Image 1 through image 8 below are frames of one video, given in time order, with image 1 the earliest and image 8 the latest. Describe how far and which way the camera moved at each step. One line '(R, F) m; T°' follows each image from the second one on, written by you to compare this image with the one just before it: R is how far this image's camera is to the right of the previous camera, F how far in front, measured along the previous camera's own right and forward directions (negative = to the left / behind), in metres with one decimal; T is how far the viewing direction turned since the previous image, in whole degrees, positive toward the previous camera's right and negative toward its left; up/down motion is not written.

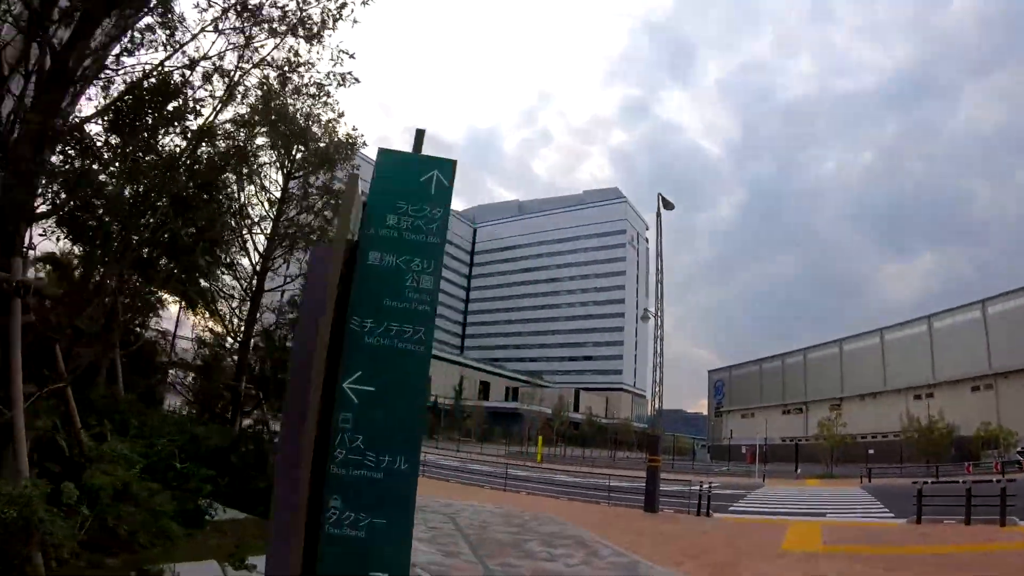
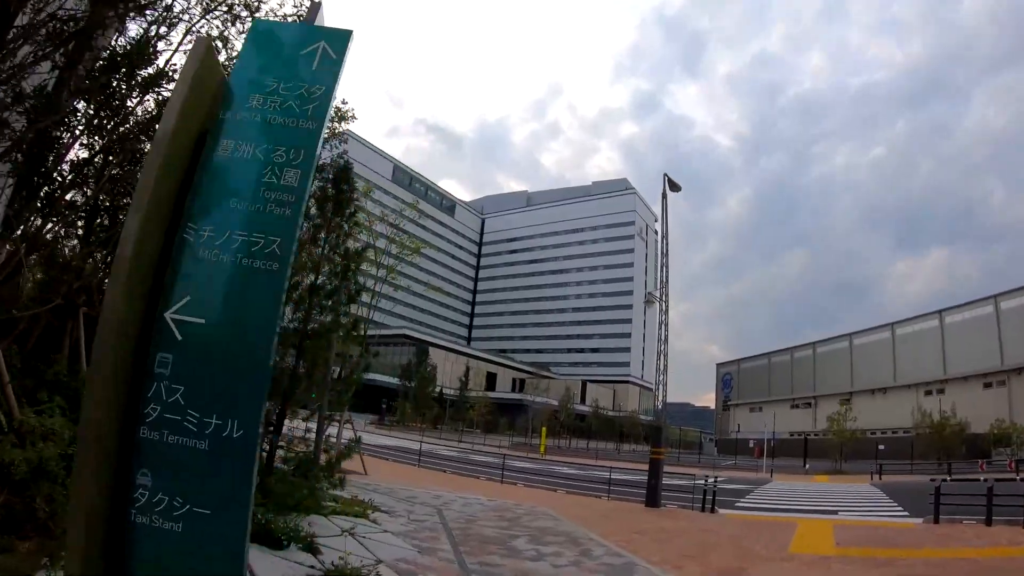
(+0.3, +0.8) m; -1°
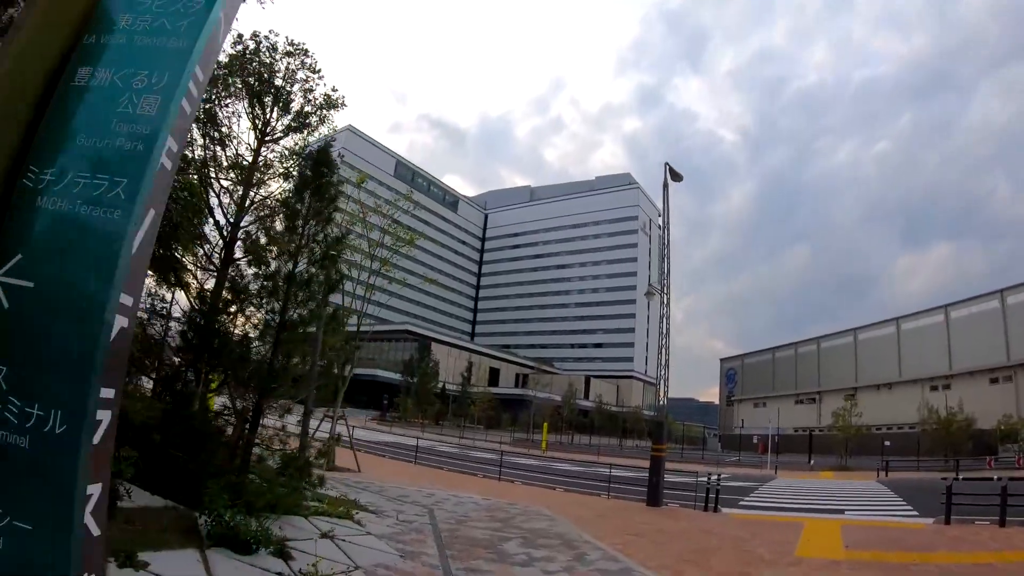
(+0.2, +0.5) m; 0°
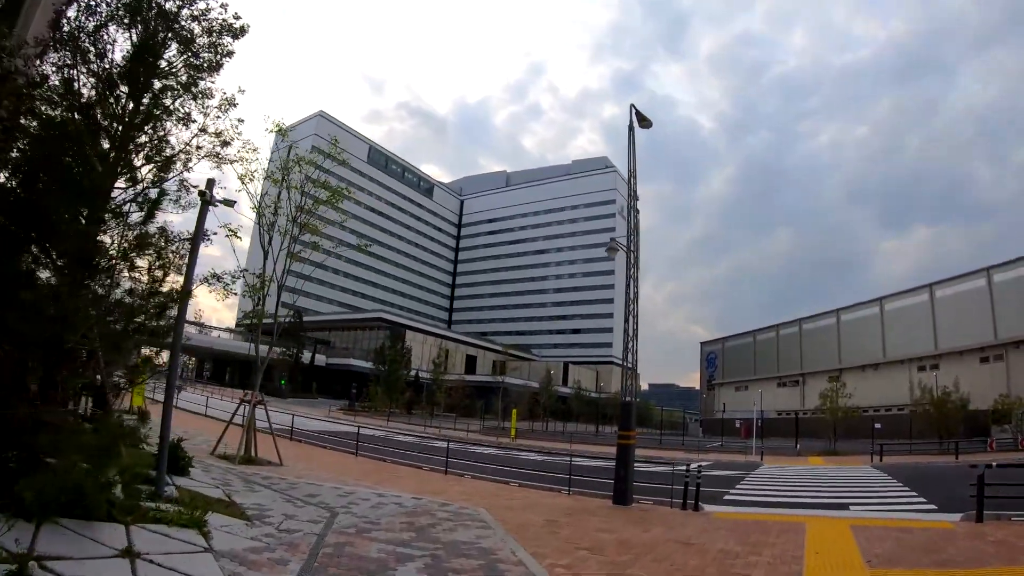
(+1.0, +2.8) m; +2°
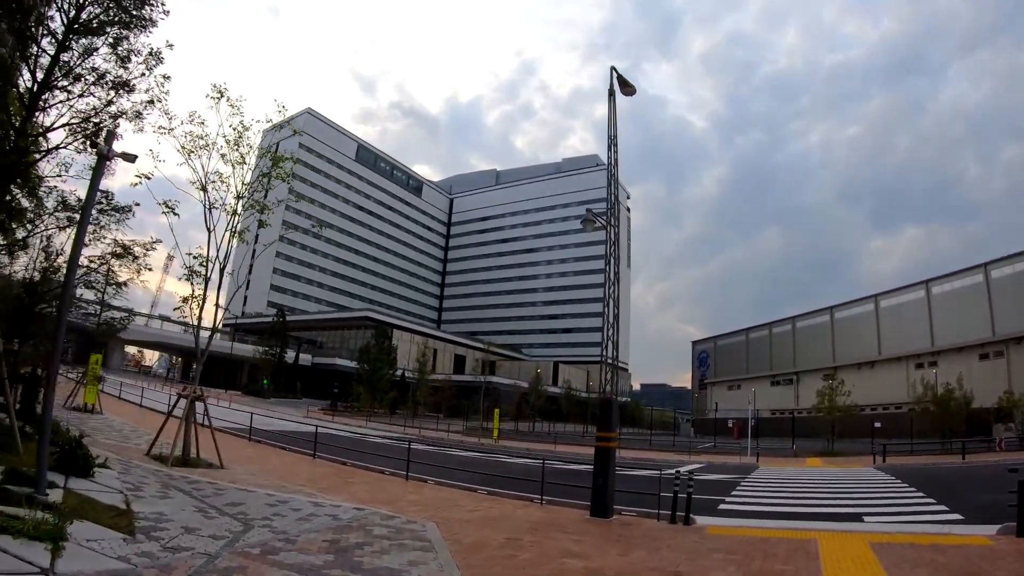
(+0.6, +1.8) m; +1°
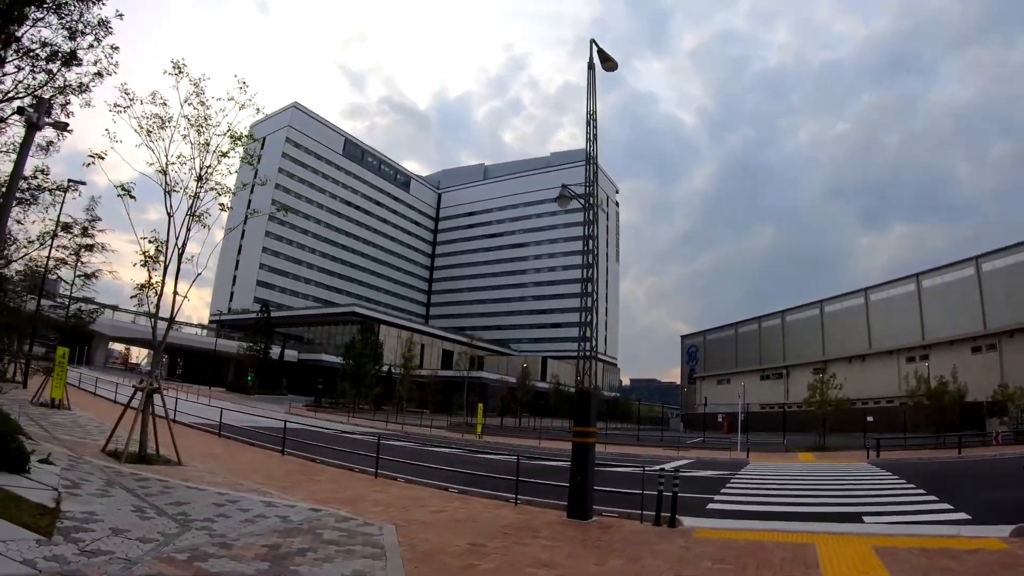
(+0.3, +1.0) m; +1°
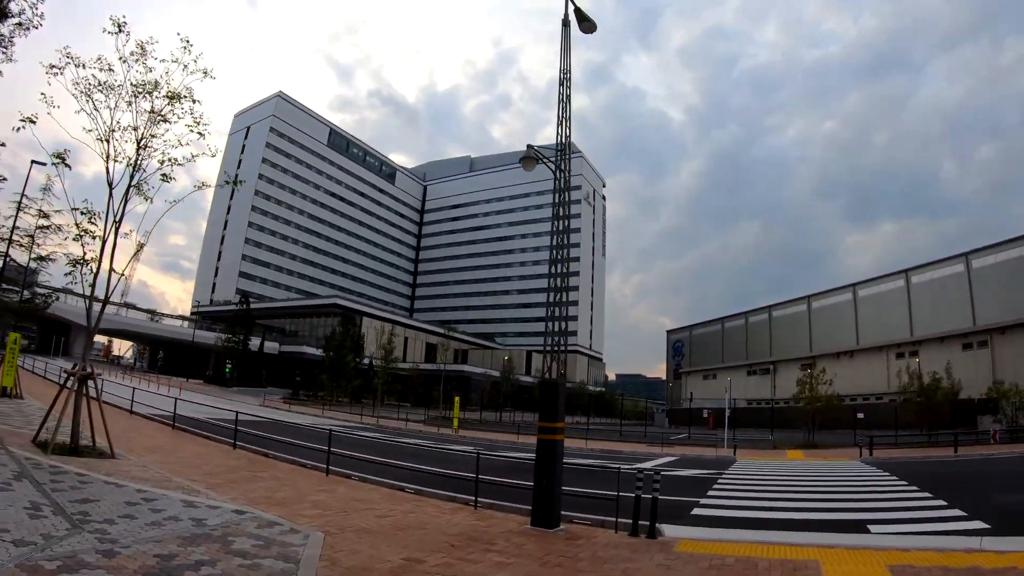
(+0.4, +1.3) m; +1°
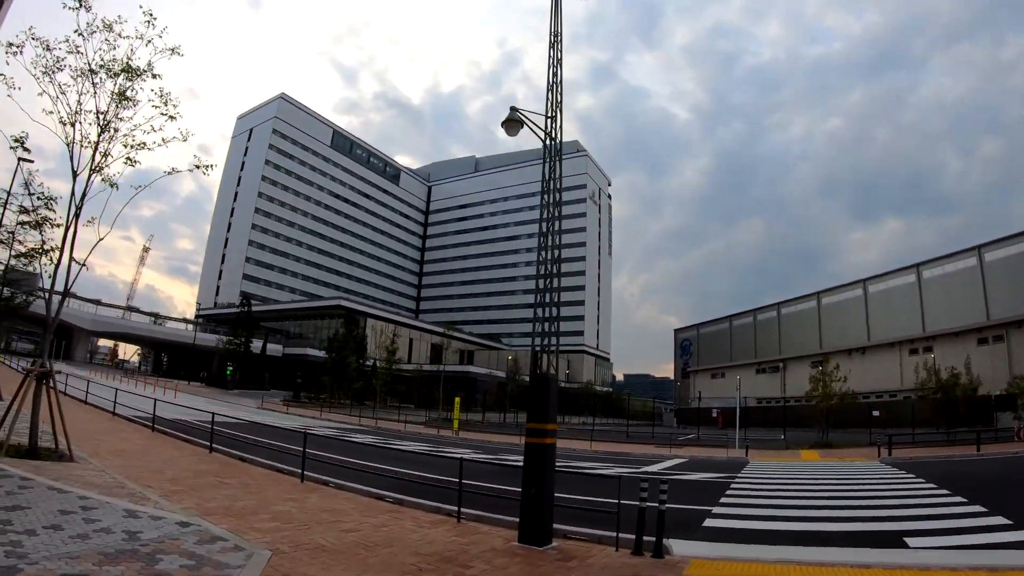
(+0.3, +1.1) m; -1°
